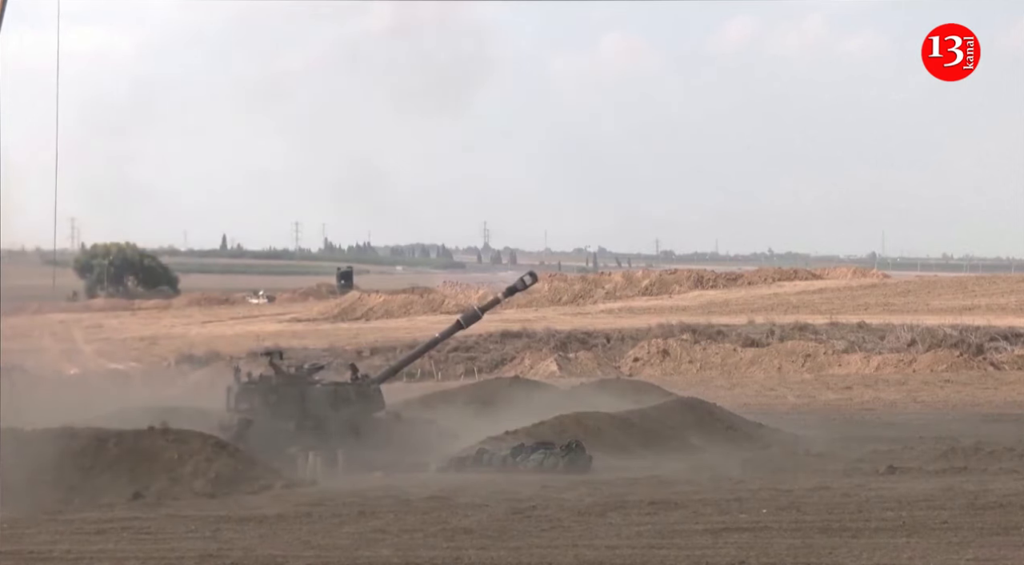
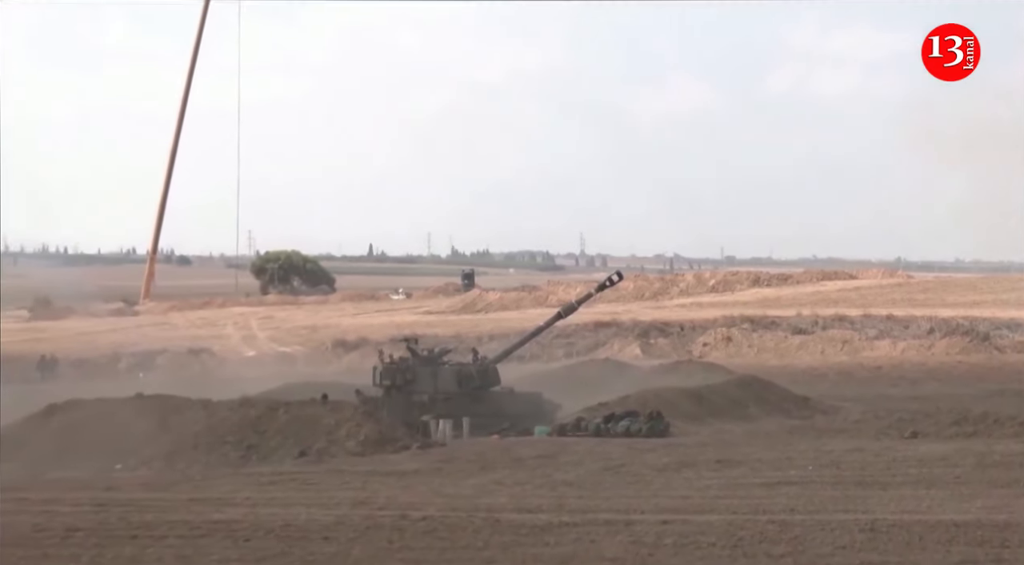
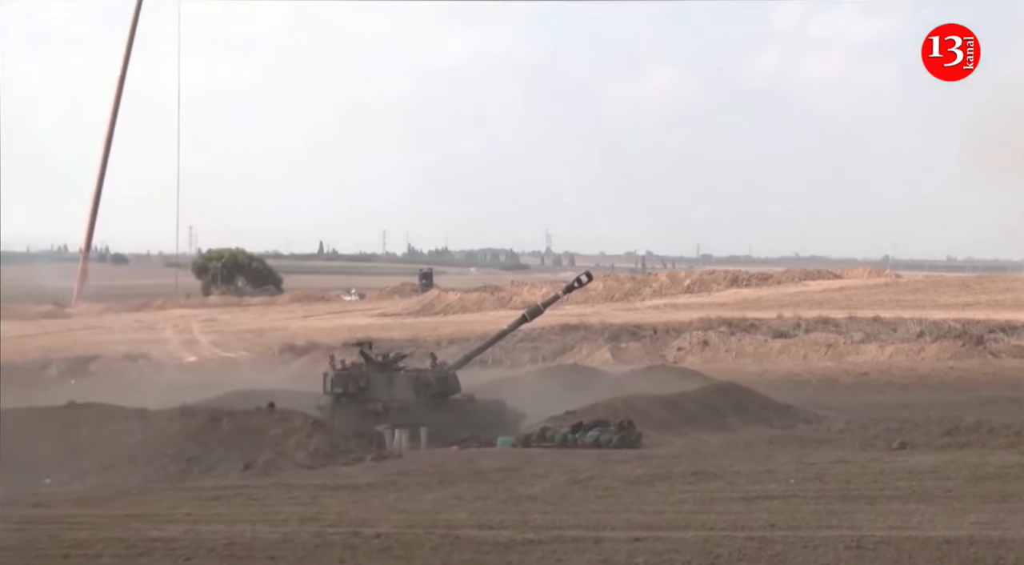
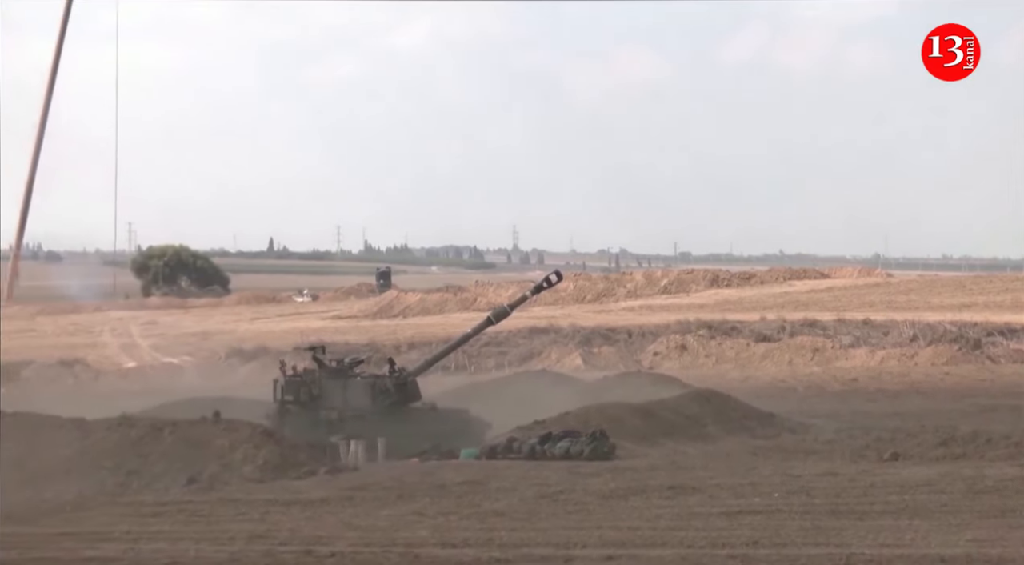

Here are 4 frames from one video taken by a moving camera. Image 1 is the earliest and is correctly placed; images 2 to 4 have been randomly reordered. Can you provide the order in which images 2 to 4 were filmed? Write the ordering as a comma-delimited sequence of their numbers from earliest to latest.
4, 3, 2
